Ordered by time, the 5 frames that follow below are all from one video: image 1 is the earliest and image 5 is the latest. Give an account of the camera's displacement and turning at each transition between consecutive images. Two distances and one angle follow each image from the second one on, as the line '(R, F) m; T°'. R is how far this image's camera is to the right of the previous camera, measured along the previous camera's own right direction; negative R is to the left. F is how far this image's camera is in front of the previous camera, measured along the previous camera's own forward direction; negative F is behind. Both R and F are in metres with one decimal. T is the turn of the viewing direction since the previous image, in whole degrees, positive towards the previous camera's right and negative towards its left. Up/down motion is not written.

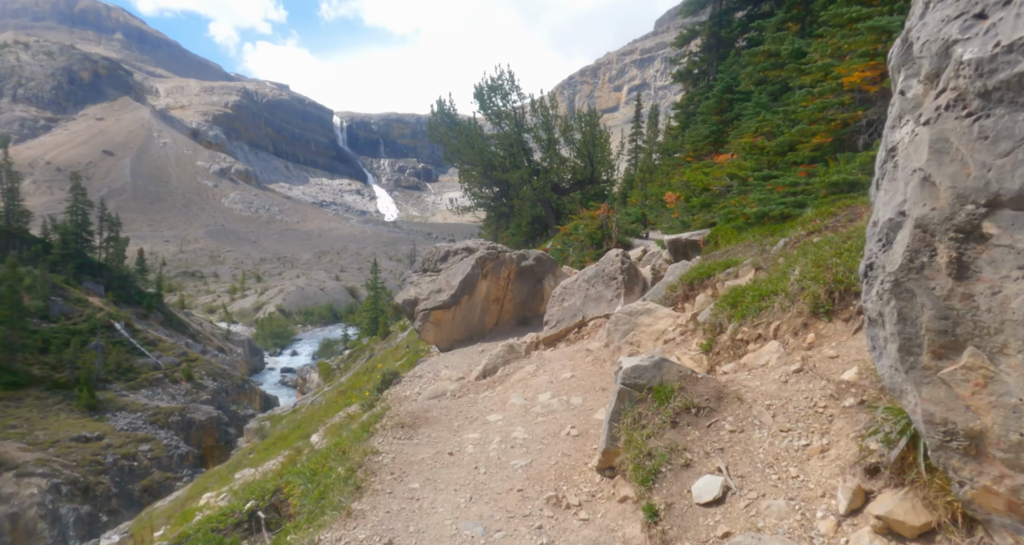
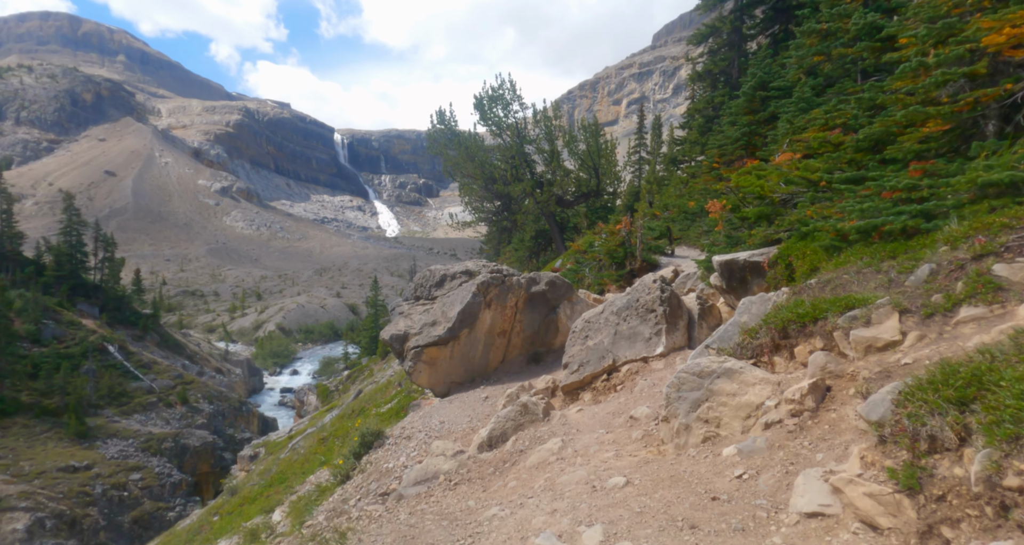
(-0.2, +2.6) m; 0°
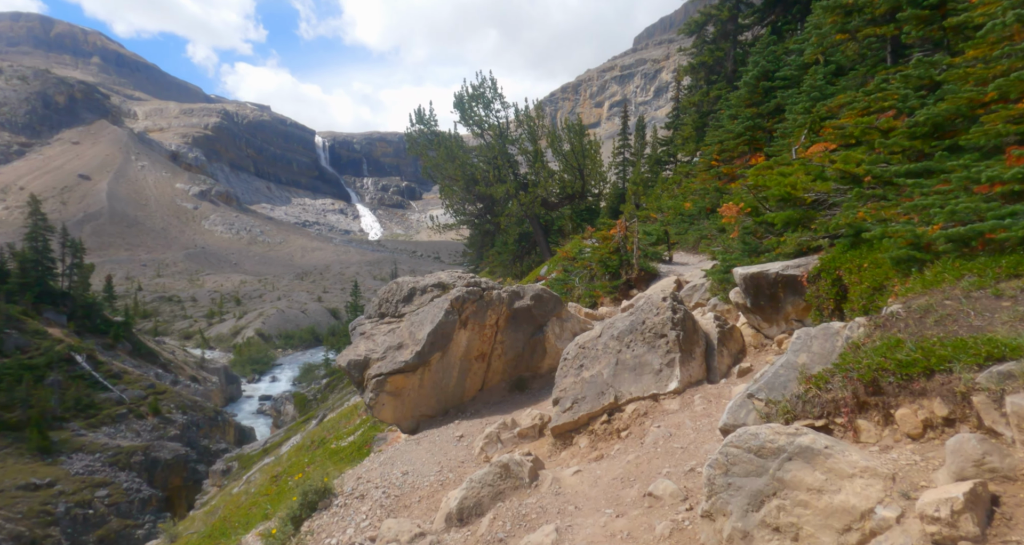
(+0.1, +1.9) m; +2°
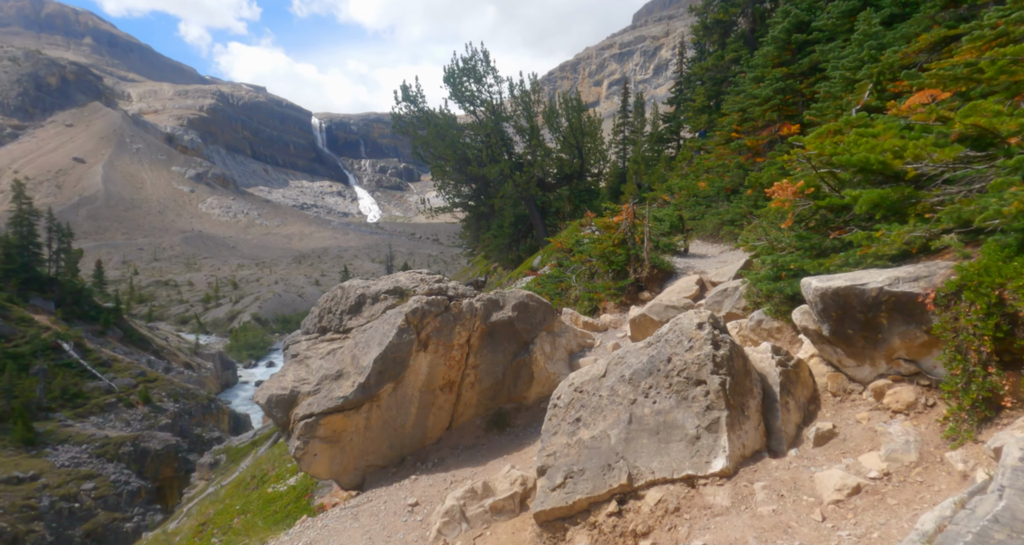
(+0.4, +2.8) m; 0°
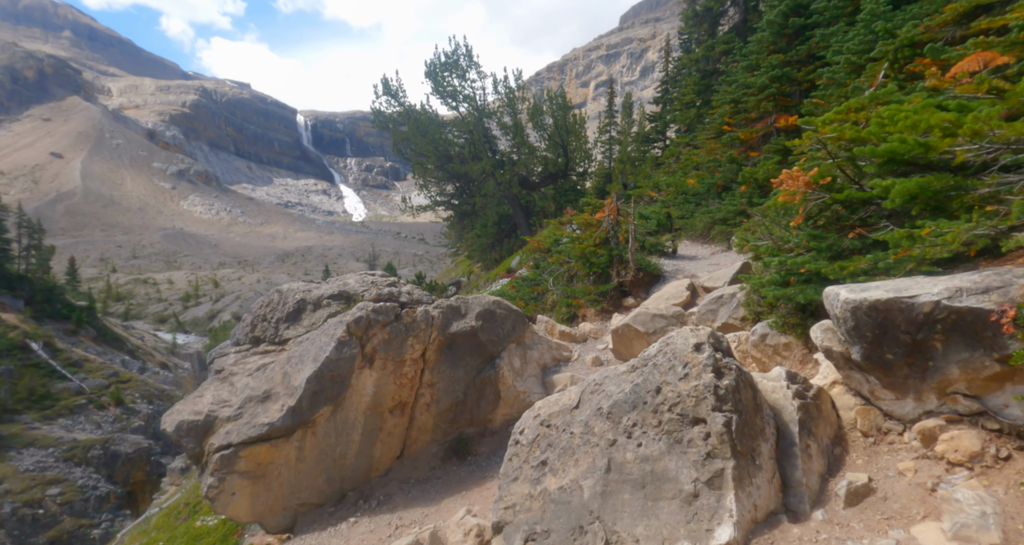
(+0.3, +1.3) m; +1°
